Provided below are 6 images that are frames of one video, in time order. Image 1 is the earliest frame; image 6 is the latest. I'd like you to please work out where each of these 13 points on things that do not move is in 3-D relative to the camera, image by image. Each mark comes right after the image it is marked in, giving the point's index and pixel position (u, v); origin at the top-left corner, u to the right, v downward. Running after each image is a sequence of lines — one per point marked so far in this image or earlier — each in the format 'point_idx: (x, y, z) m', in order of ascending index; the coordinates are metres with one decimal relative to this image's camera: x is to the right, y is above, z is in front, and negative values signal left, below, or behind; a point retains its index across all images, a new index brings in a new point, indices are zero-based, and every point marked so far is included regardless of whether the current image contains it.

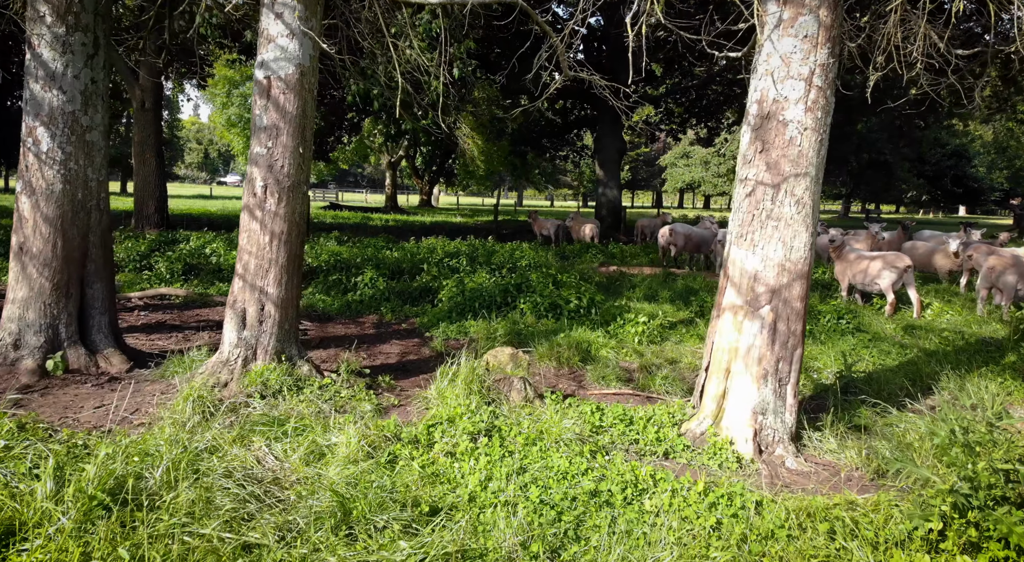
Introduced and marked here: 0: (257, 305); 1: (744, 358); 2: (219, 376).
0: (-2.0, -0.2, +6.4) m
1: (+1.6, -0.5, +5.7) m
2: (-2.3, -0.7, +6.2) m
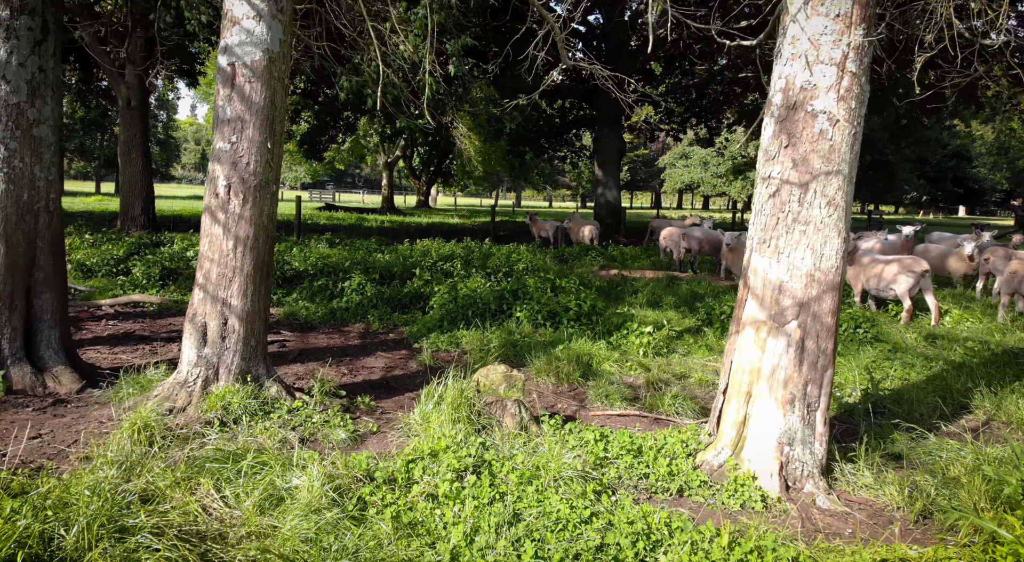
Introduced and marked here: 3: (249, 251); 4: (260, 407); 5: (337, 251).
0: (-2.1, -0.3, +5.7) m
1: (+1.6, -0.6, +5.0) m
2: (-2.3, -0.8, +5.5) m
3: (-1.9, +0.2, +5.8) m
4: (-1.8, -0.9, +5.6) m
5: (-3.4, +0.6, +15.8) m
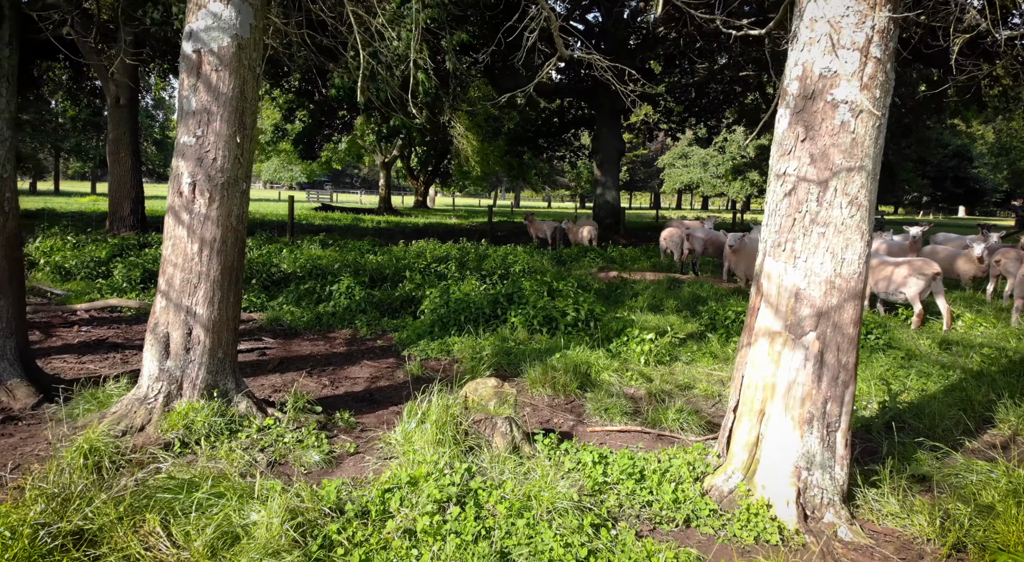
0: (-2.1, -0.3, +5.2) m
1: (+1.5, -0.7, +4.5) m
2: (-2.4, -0.9, +5.0) m
3: (-1.9, +0.2, +5.3) m
4: (-1.8, -0.9, +5.1) m
5: (-3.5, +0.5, +15.3) m
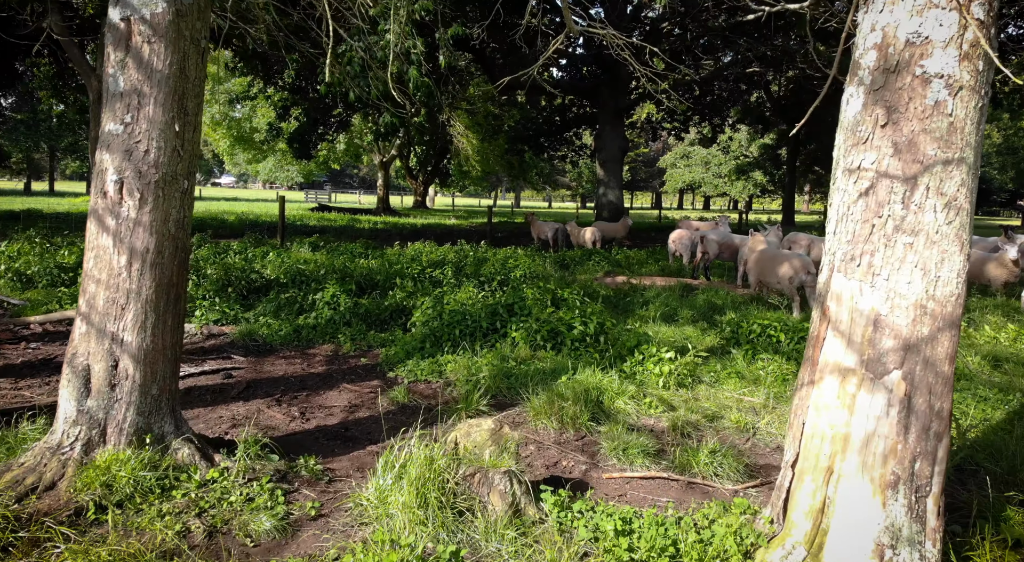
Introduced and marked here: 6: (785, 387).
0: (-2.1, -0.4, +4.3) m
1: (+1.5, -0.8, +3.5) m
2: (-2.4, -1.0, +4.1) m
3: (-1.9, +0.1, +4.3) m
4: (-1.8, -1.0, +4.1) m
5: (-3.5, +0.4, +14.3) m
6: (+2.4, -0.9, +7.1) m
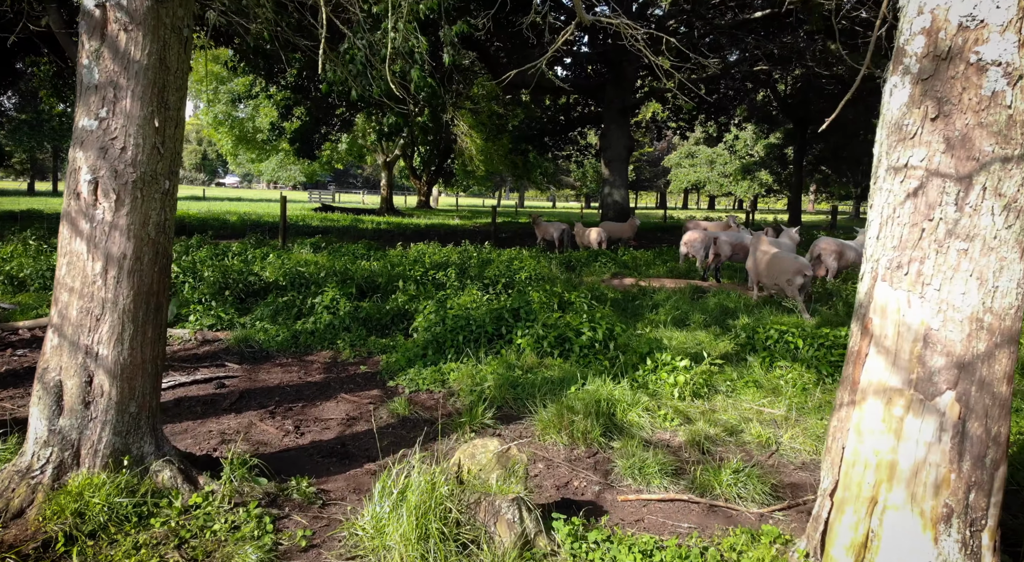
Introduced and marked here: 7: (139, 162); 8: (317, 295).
0: (-2.1, -0.5, +3.9) m
1: (+1.6, -0.8, +3.2) m
2: (-2.3, -1.0, +3.7) m
3: (-1.9, 0.0, +4.0) m
4: (-1.8, -1.1, +3.8) m
5: (-3.4, +0.4, +14.0) m
6: (+2.5, -1.0, +6.7) m
7: (-1.9, +0.6, +4.0) m
8: (-2.4, -0.2, +9.9) m
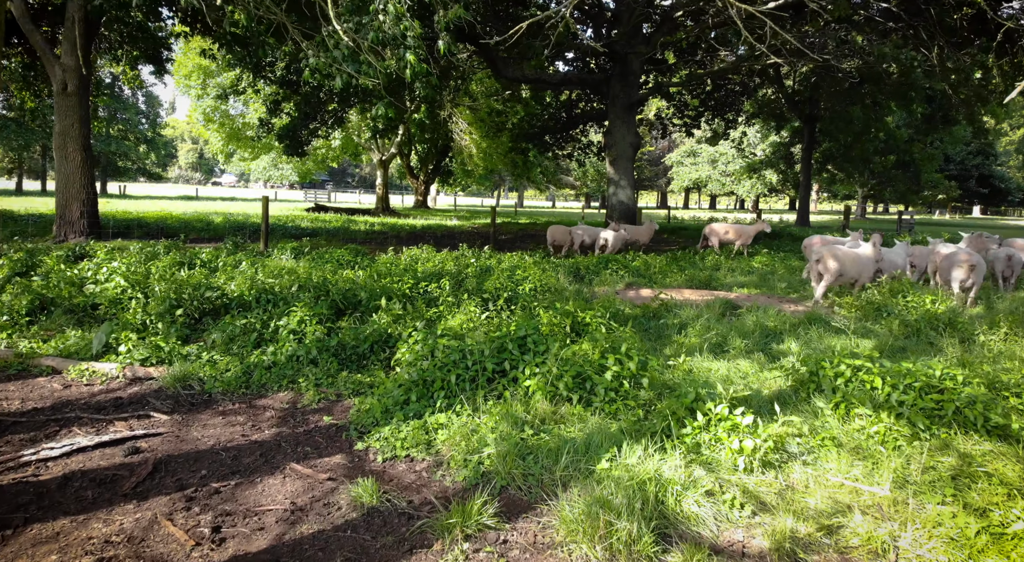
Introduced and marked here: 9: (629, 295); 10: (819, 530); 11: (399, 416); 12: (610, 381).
0: (-2.0, -0.7, +2.3) m
1: (+1.6, -1.0, +1.5) m
2: (-2.3, -1.2, +2.1) m
3: (-1.8, -0.2, +2.3) m
4: (-1.7, -1.3, +2.1) m
5: (-3.3, +0.2, +12.3) m
6: (+2.5, -1.2, +5.1) m
7: (-1.8, +0.4, +2.3) m
8: (-2.4, -0.4, +8.3) m
9: (+1.7, -0.2, +11.6) m
10: (+1.6, -1.3, +4.1) m
11: (-0.8, -1.0, +5.8) m
12: (+0.8, -0.8, +6.0) m
